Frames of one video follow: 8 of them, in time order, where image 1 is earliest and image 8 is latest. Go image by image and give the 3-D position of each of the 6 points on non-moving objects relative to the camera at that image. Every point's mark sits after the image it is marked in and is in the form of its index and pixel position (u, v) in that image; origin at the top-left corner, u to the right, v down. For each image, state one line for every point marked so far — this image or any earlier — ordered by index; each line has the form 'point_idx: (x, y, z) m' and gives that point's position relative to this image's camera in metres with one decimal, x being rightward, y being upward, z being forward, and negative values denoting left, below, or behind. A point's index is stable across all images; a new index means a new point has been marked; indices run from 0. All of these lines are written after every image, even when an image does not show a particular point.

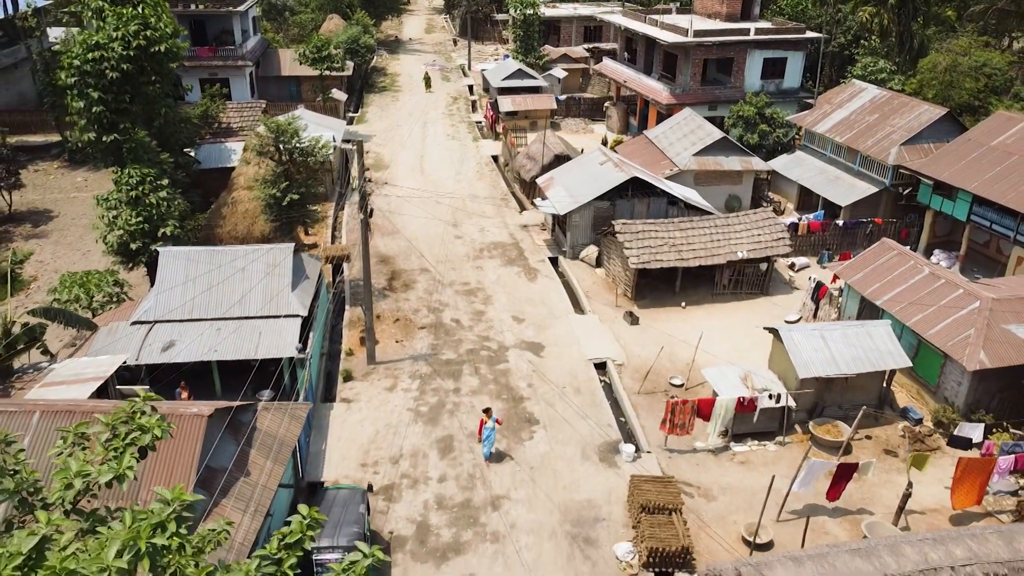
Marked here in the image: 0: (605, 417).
0: (+2.2, -3.0, +17.6) m
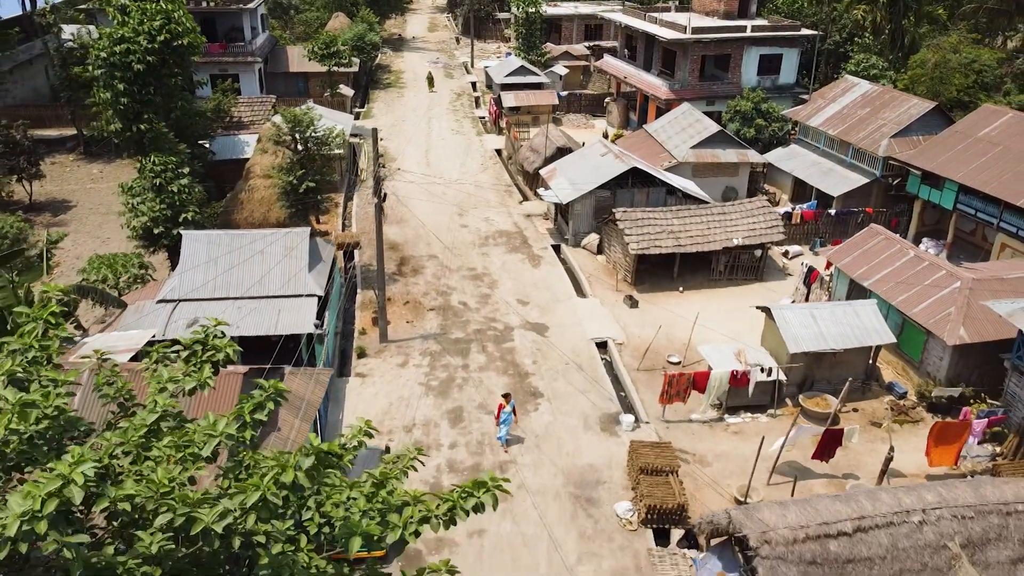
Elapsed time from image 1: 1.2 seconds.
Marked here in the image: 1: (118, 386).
0: (+2.3, -2.5, +18.5) m
1: (-3.2, -0.8, +6.1) m
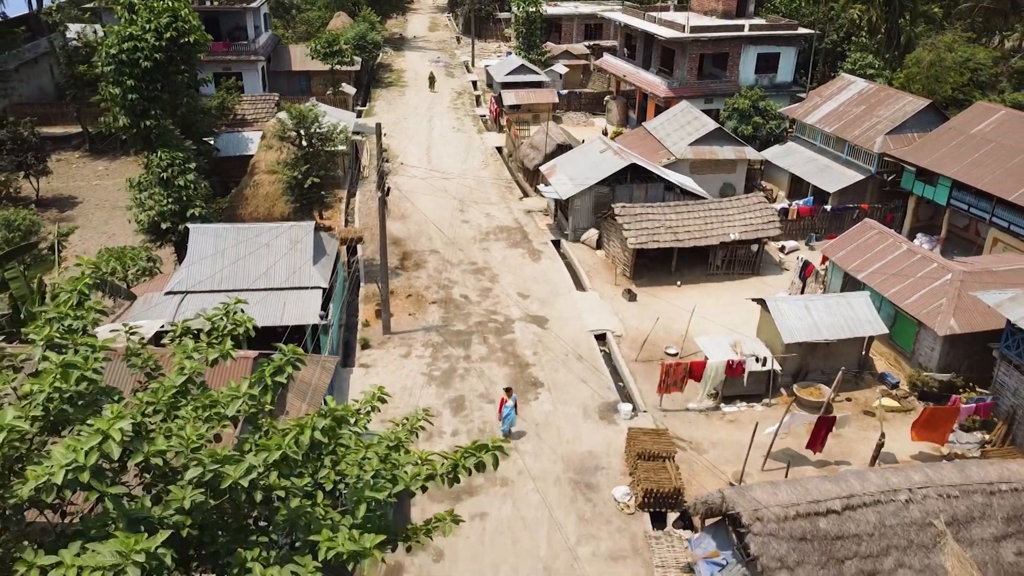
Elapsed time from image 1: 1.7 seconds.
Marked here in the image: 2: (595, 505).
0: (+2.3, -2.3, +18.9) m
1: (-3.2, -0.6, +6.5) m
2: (+1.7, -4.3, +15.0) m
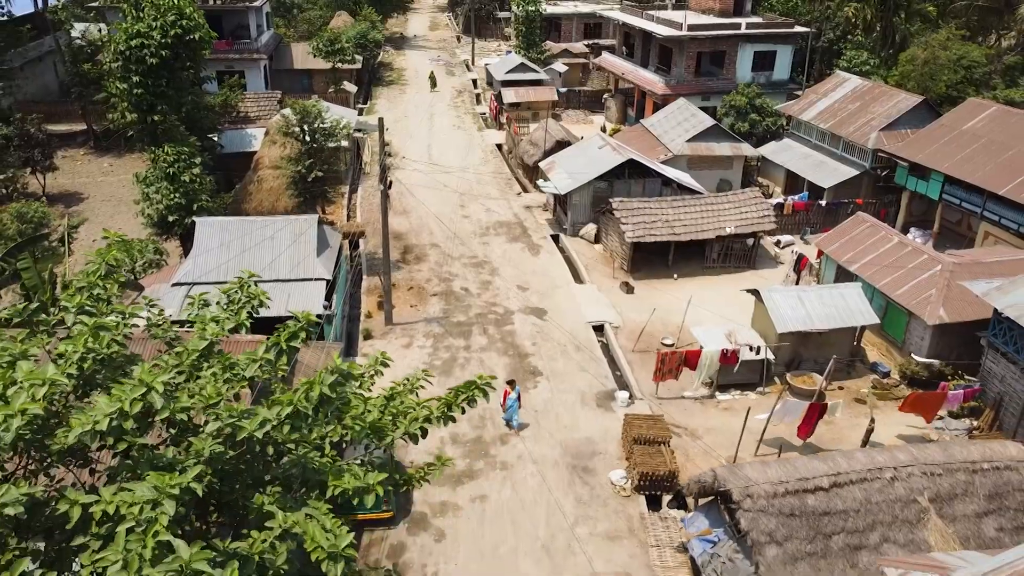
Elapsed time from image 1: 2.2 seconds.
0: (+2.3, -2.1, +19.4) m
1: (-3.2, -0.4, +6.9) m
2: (+1.6, -4.1, +15.5) m
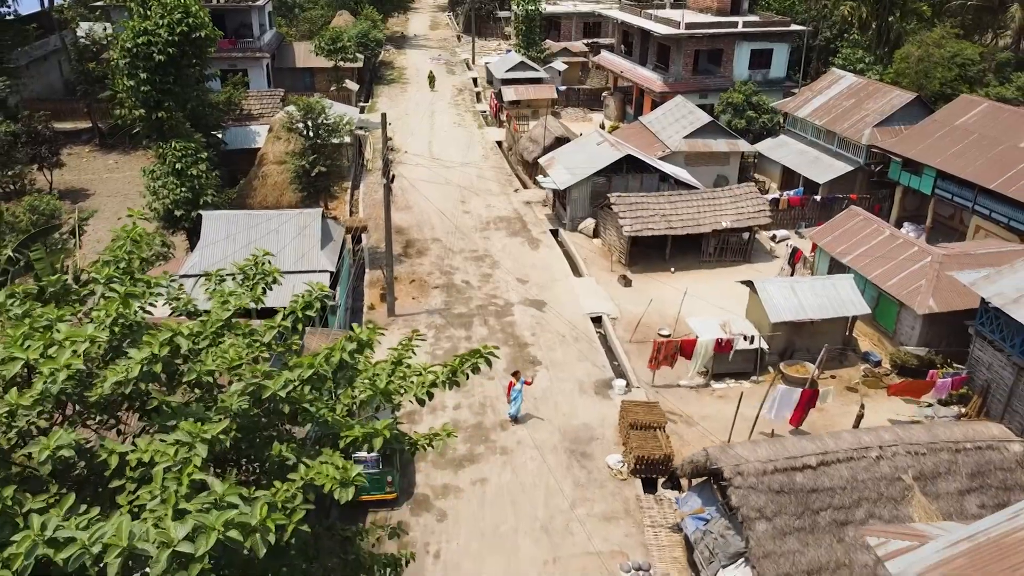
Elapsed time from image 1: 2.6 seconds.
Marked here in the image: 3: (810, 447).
0: (+2.3, -1.9, +19.8) m
1: (-3.2, -0.1, +7.4) m
2: (+1.6, -3.9, +15.9) m
3: (+4.9, -2.6, +12.4) m
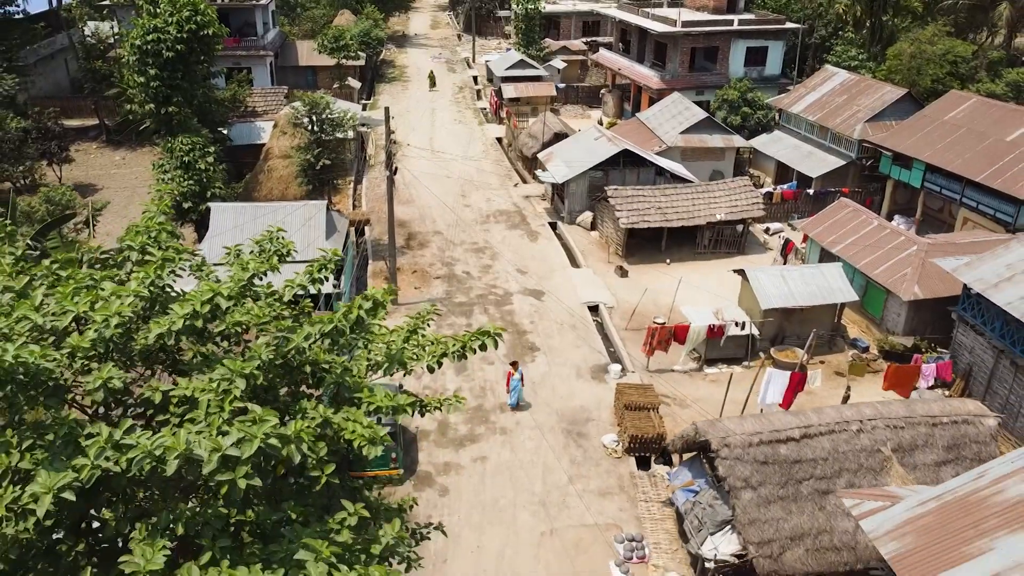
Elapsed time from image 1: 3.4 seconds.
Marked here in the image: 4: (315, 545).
0: (+2.3, -1.6, +20.4) m
1: (-3.2, +0.2, +8.0) m
2: (+1.6, -3.6, +16.6) m
3: (+4.9, -2.3, +13.1) m
4: (-1.4, -1.8, +5.7) m
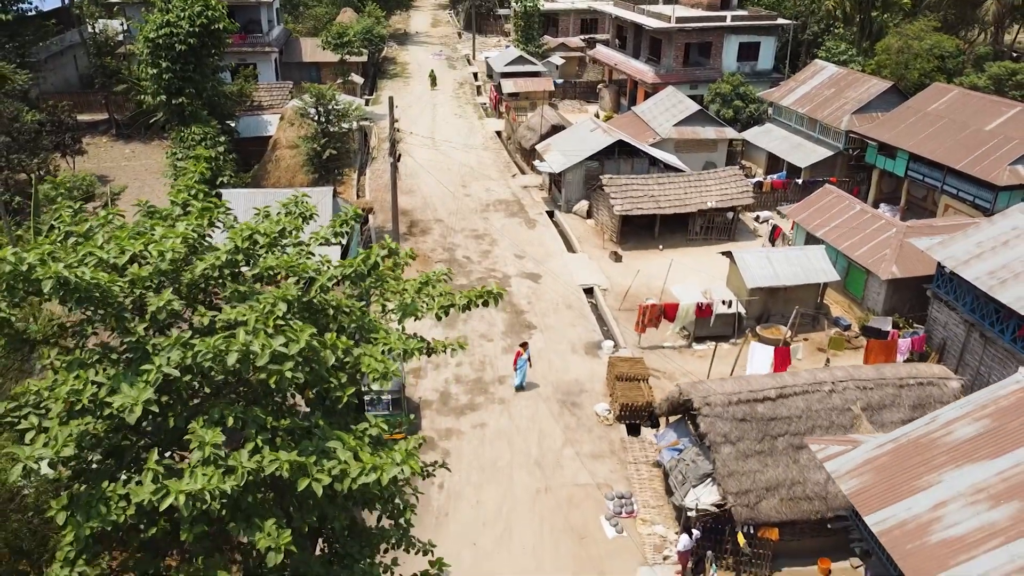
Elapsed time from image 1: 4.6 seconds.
0: (+2.2, -1.0, +21.4) m
1: (-3.3, +0.7, +9.0) m
2: (+1.6, -3.0, +17.6) m
3: (+4.8, -1.7, +14.1) m
4: (-1.5, -1.3, +6.7) m
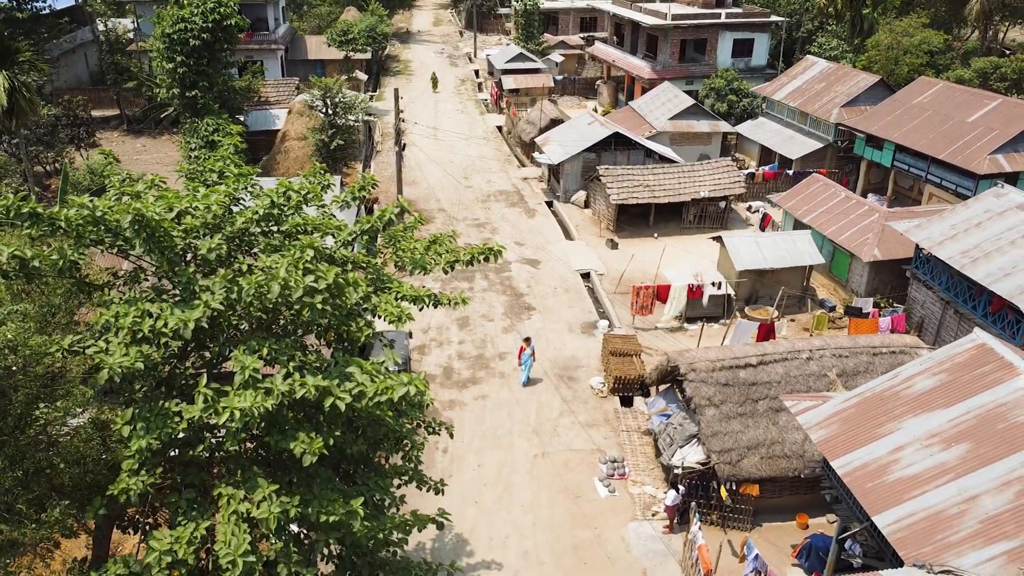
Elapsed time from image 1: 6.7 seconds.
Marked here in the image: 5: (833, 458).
0: (+2.2, -0.5, +22.5) m
1: (-3.3, +1.2, +10.0) m
2: (+1.6, -2.5, +18.6) m
3: (+4.8, -1.2, +15.1) m
4: (-1.5, -0.8, +7.7) m
5: (+4.7, -2.5, +11.0) m
